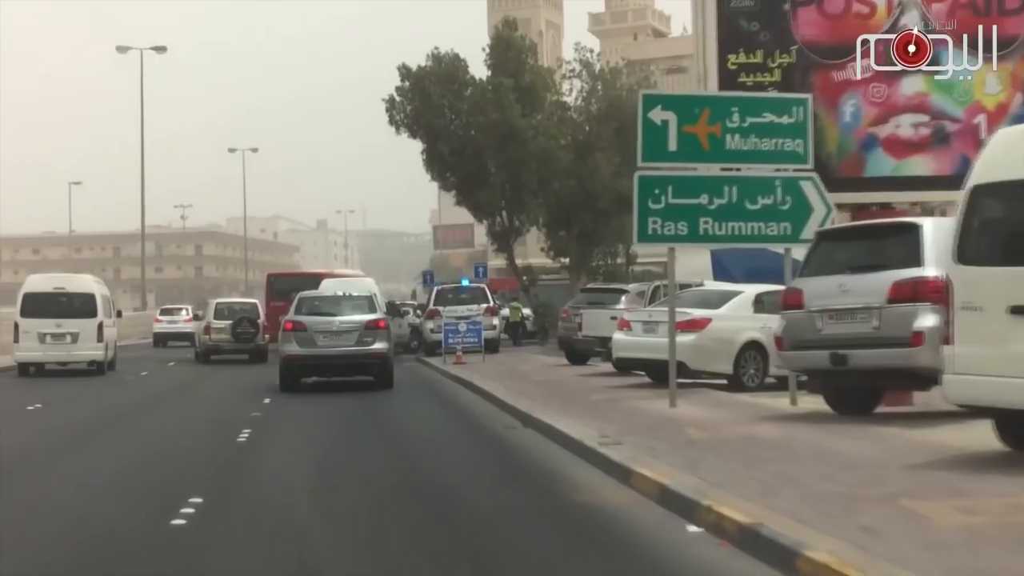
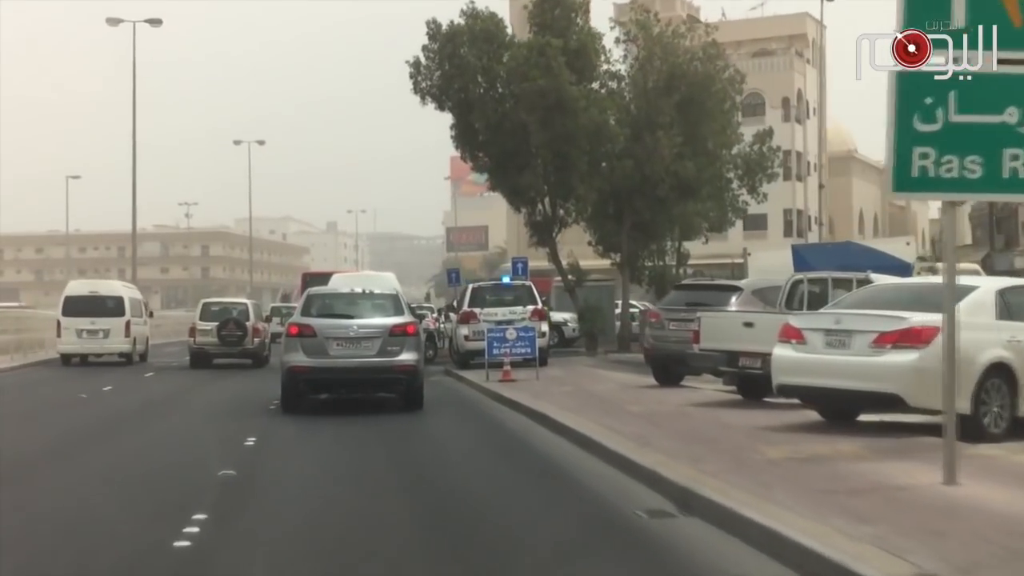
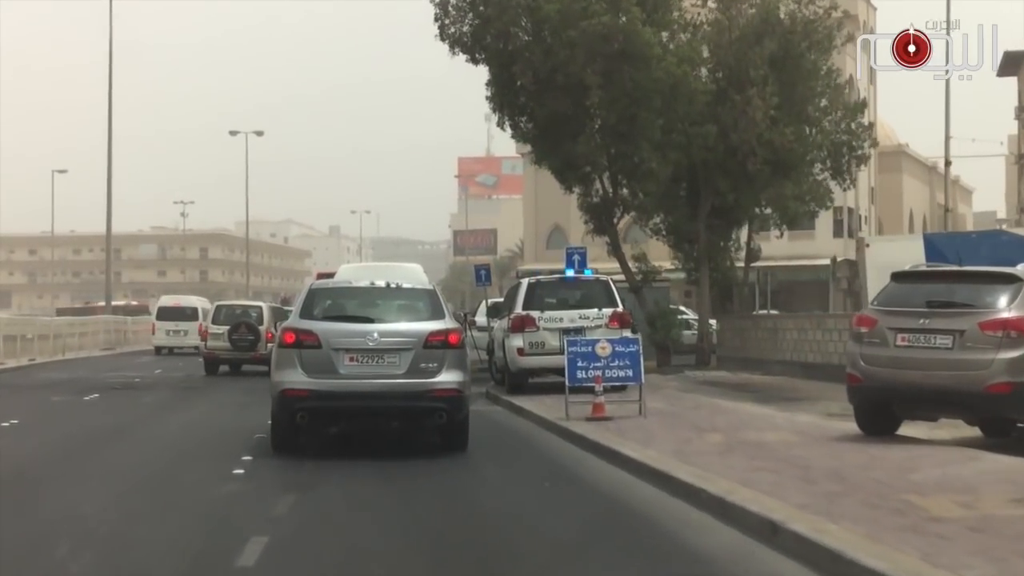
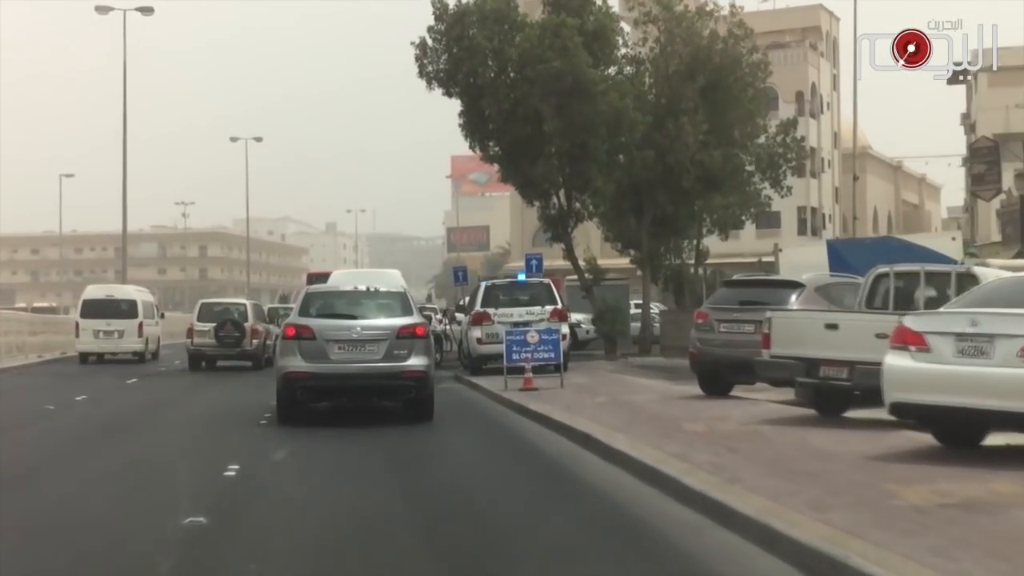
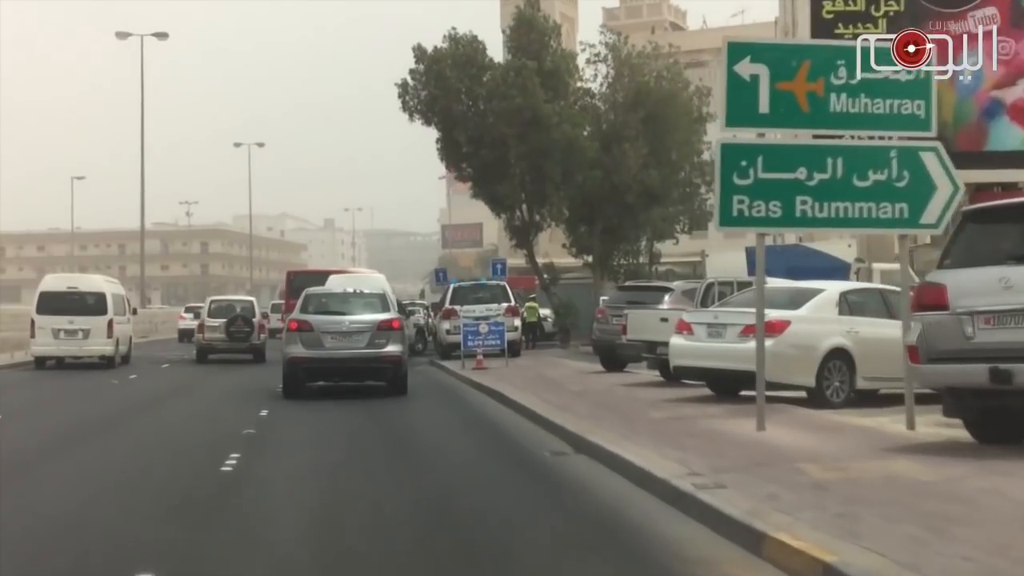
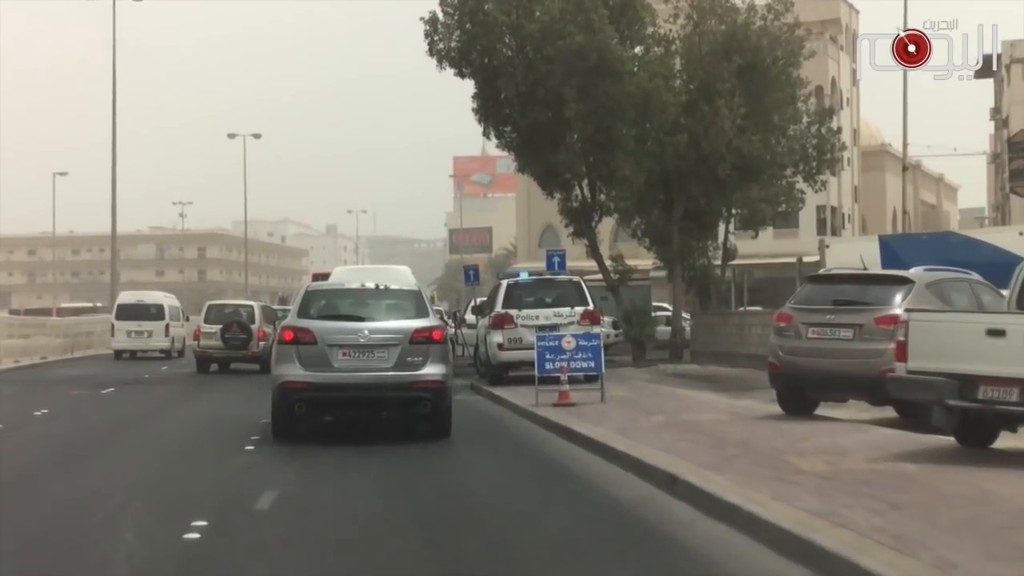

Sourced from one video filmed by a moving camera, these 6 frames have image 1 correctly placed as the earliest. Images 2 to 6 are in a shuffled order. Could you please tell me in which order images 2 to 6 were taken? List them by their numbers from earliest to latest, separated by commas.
5, 2, 4, 6, 3
